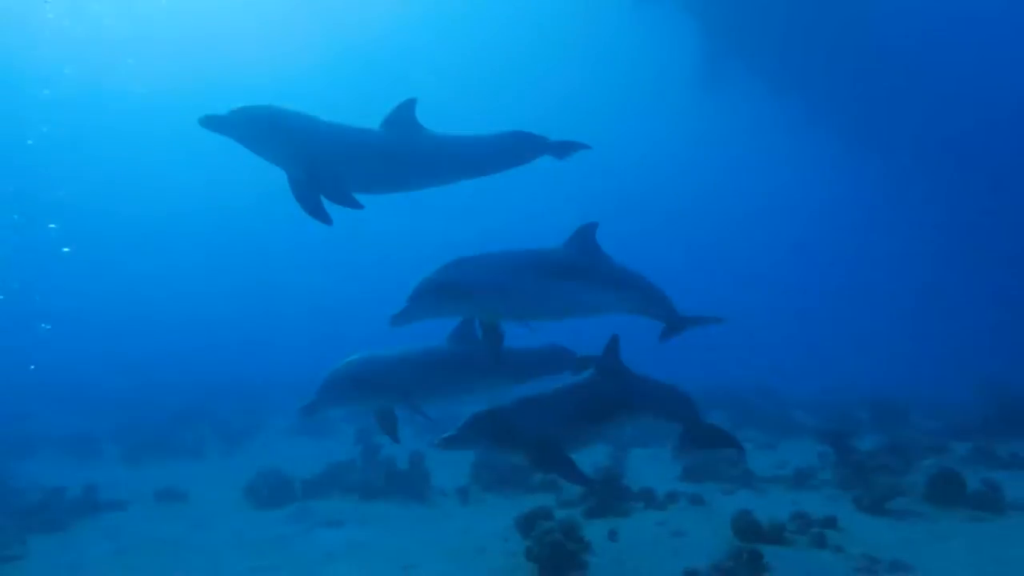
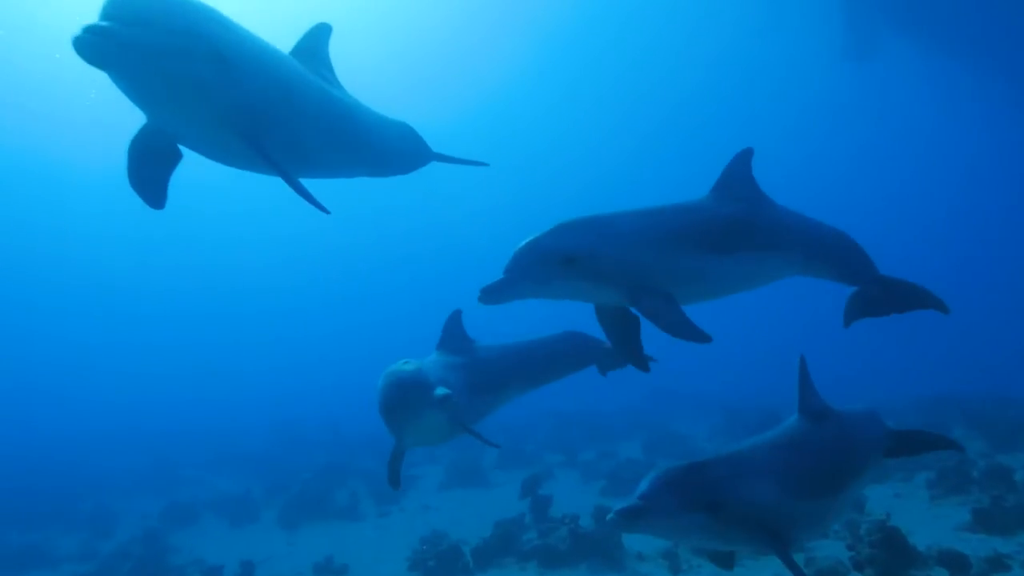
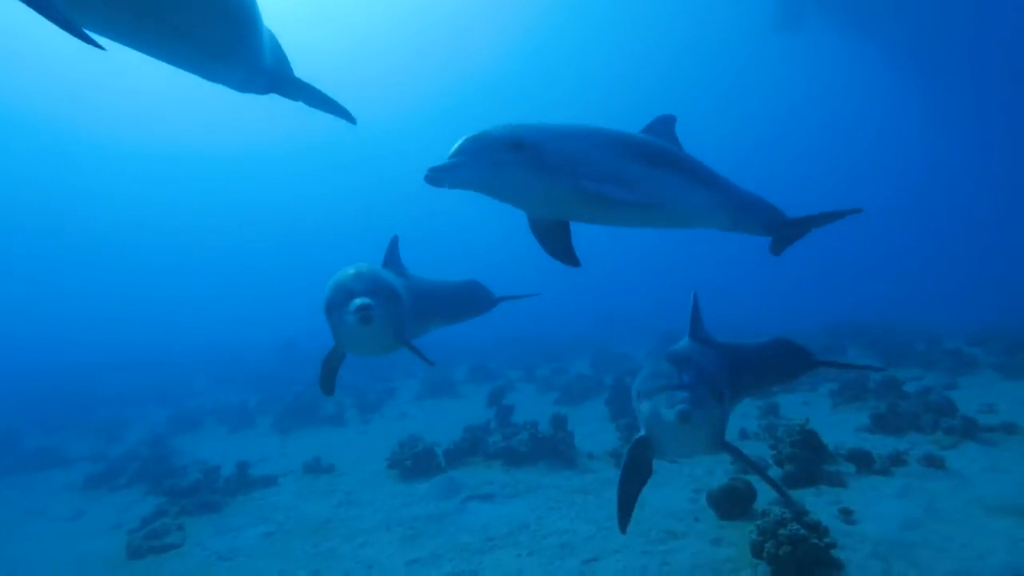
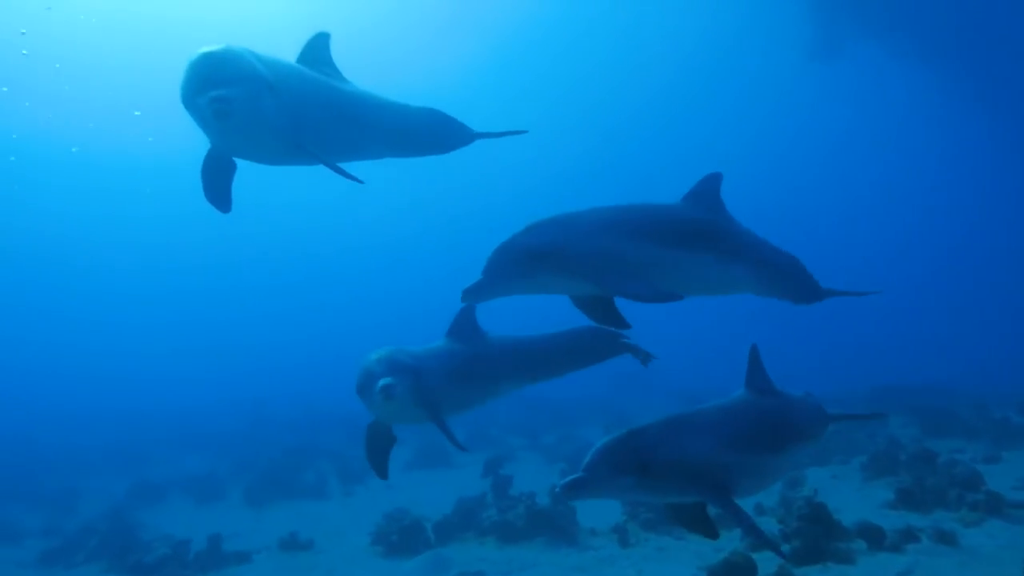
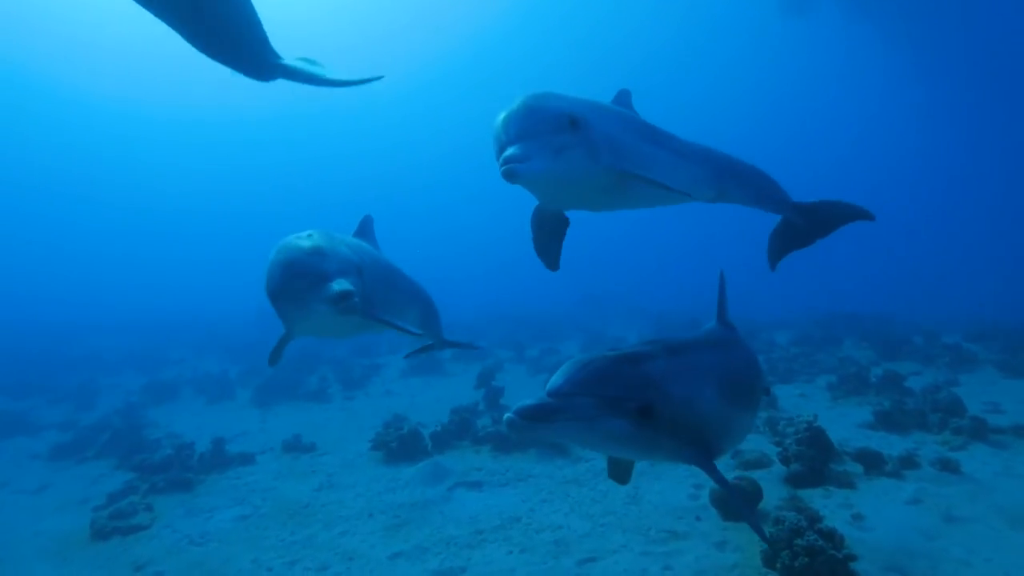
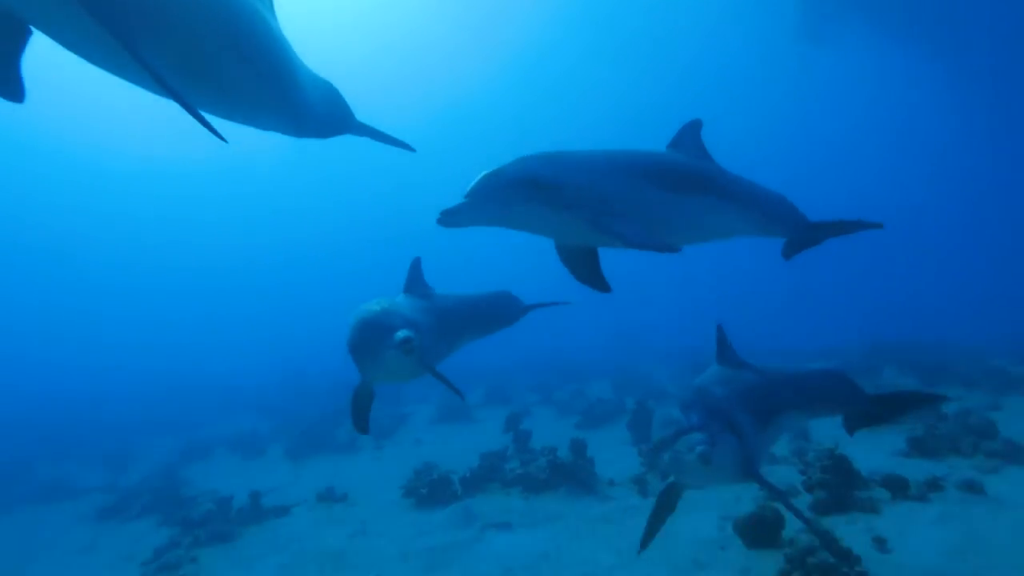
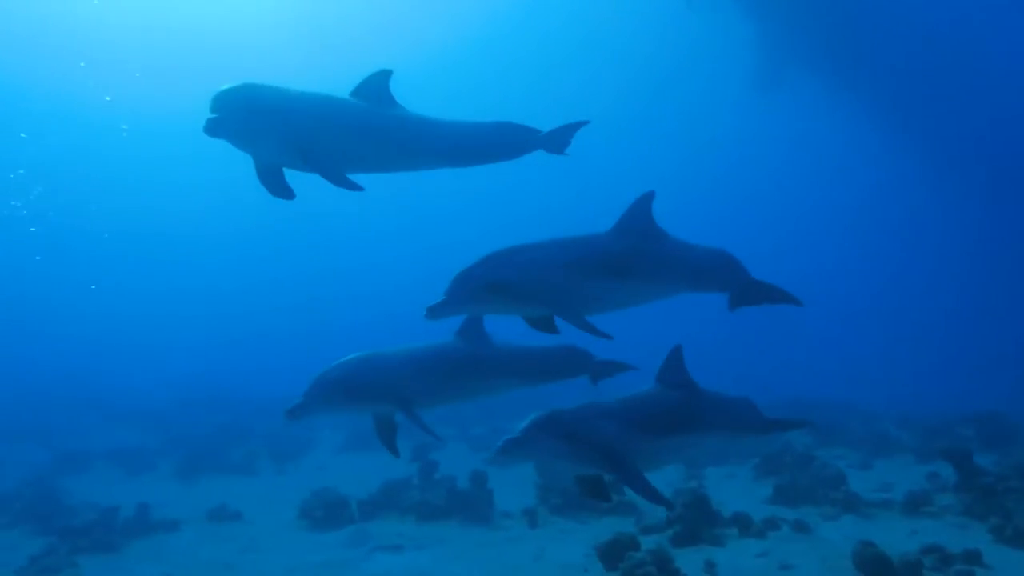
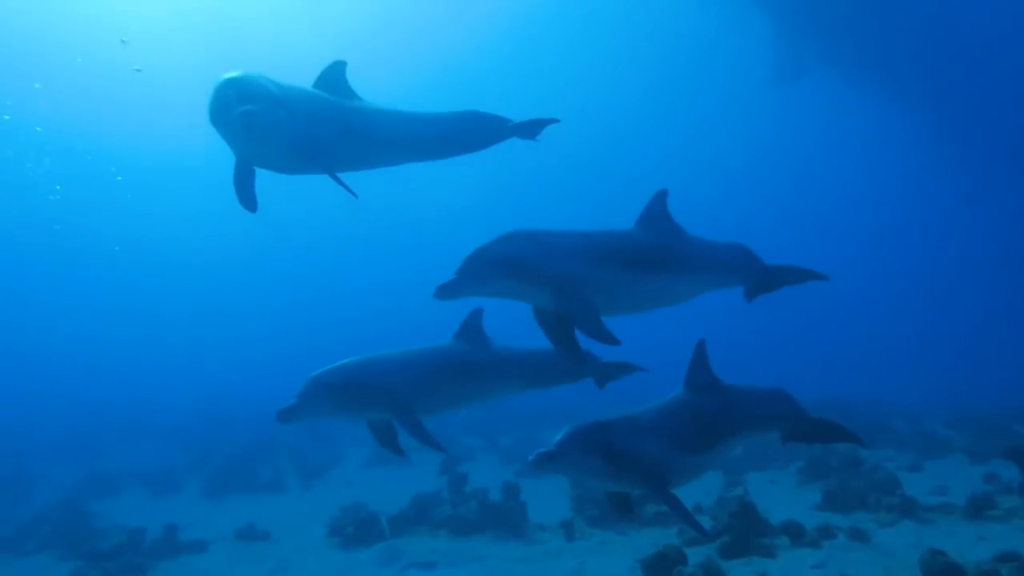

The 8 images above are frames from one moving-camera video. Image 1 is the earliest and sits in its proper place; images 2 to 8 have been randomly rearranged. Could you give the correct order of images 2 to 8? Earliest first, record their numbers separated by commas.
7, 8, 4, 2, 6, 3, 5
